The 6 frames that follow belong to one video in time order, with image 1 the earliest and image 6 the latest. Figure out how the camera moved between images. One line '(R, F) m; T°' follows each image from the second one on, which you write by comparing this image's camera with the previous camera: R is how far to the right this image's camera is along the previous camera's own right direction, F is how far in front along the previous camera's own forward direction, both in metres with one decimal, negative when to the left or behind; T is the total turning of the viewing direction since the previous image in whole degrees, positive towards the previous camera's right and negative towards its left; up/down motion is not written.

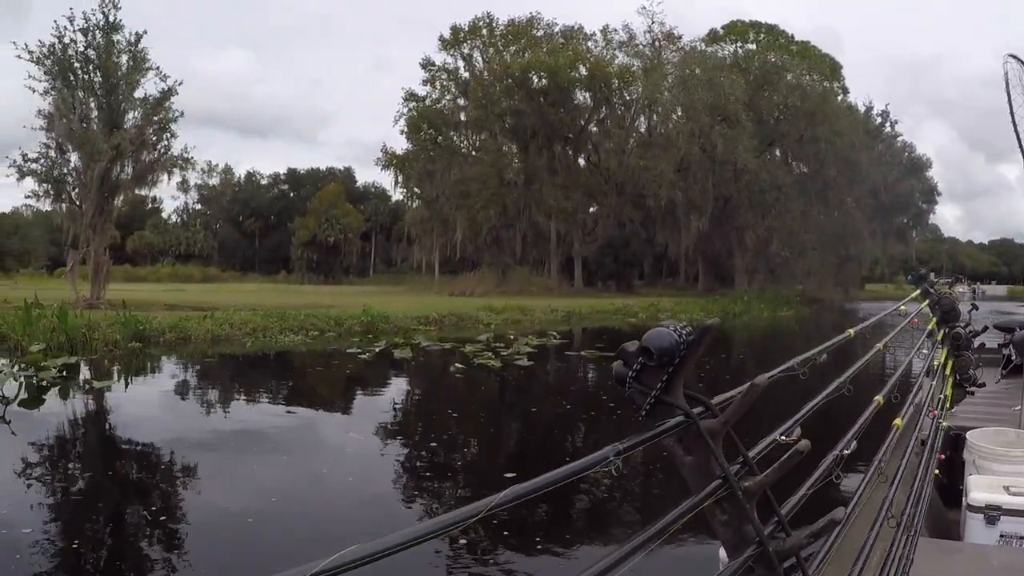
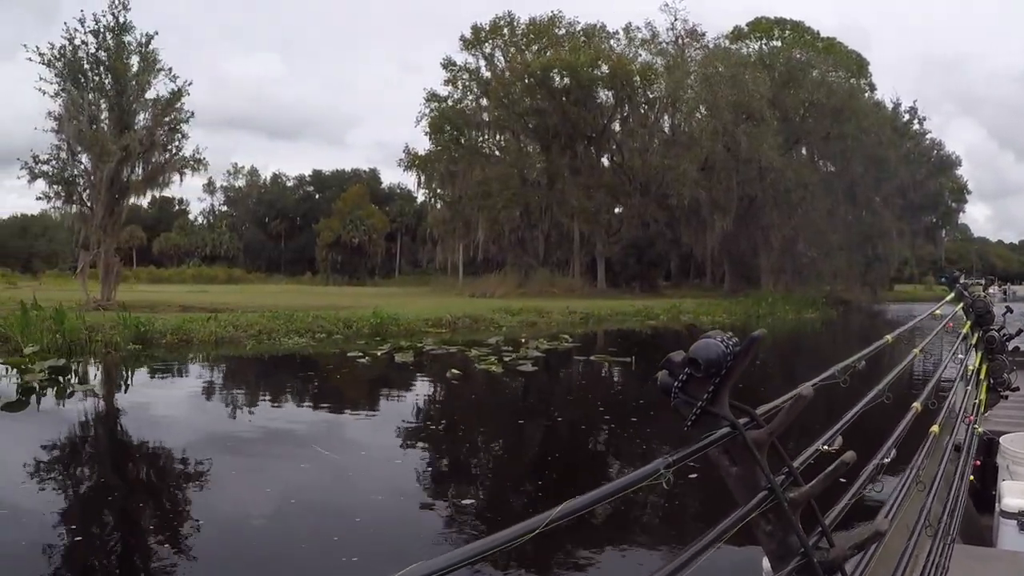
(+0.1, +0.1) m; -2°
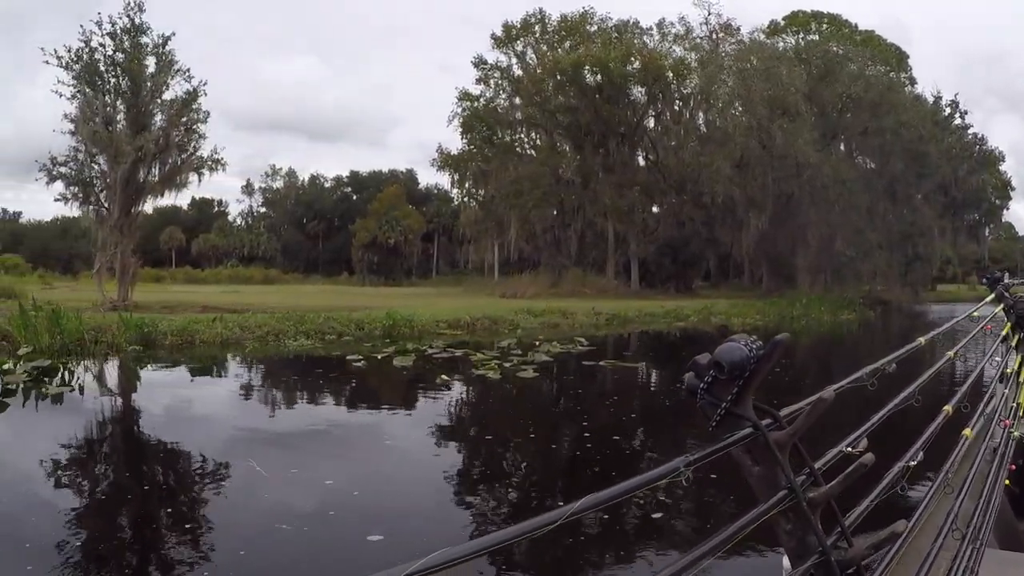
(+0.1, +0.1) m; -3°
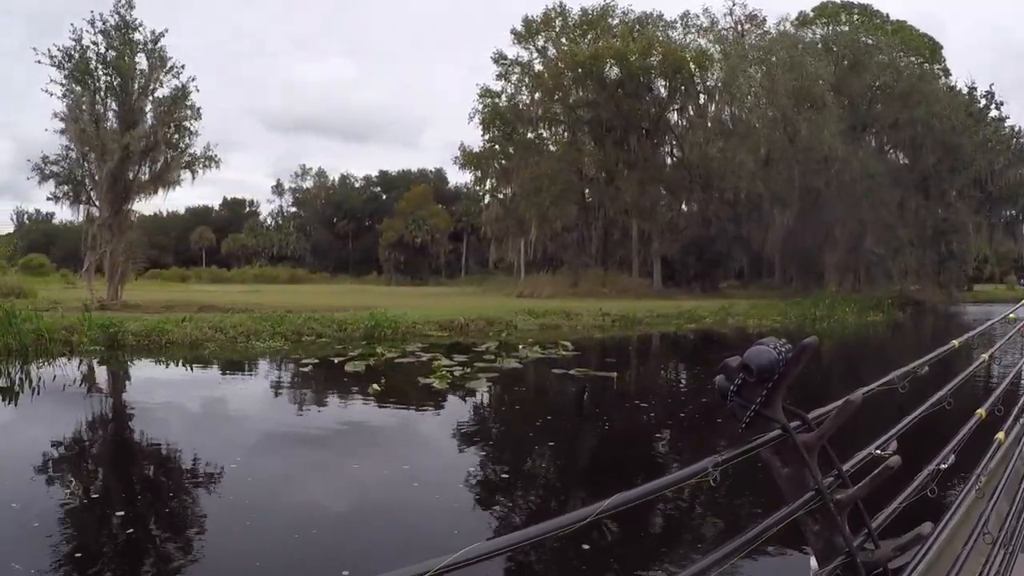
(+0.2, +0.2) m; -2°
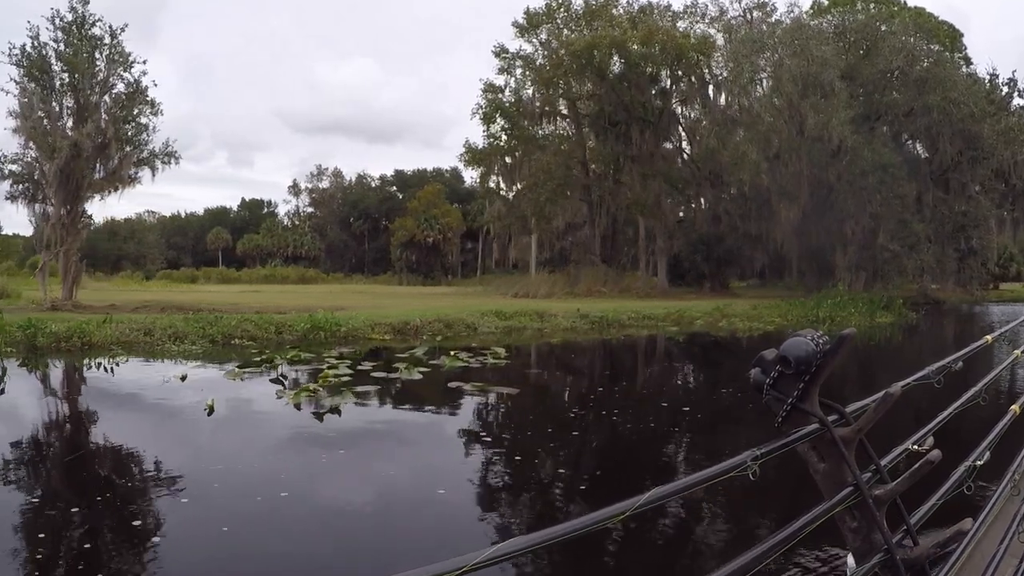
(+0.3, +0.3) m; -2°
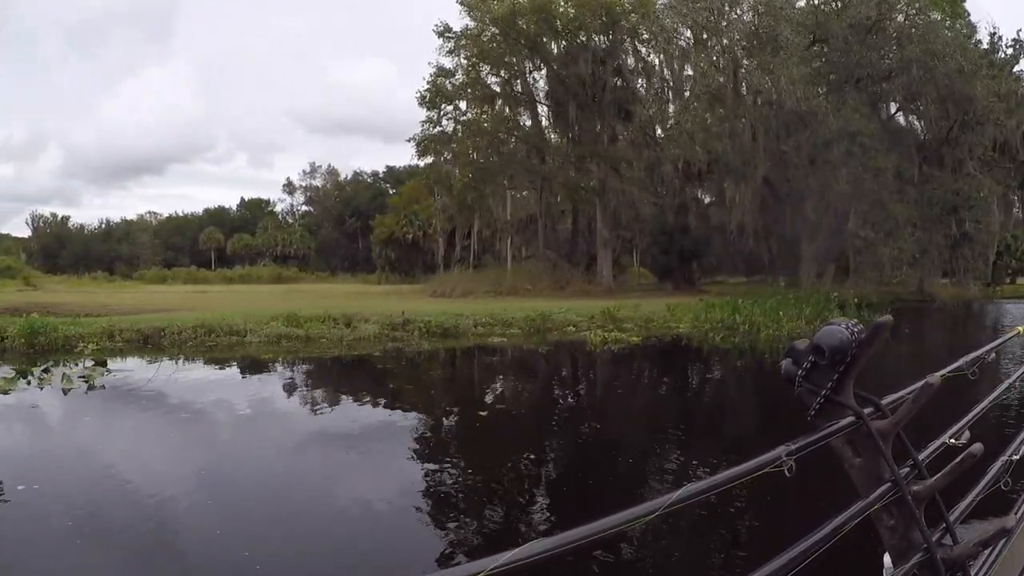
(+0.9, +1.0) m; -2°
